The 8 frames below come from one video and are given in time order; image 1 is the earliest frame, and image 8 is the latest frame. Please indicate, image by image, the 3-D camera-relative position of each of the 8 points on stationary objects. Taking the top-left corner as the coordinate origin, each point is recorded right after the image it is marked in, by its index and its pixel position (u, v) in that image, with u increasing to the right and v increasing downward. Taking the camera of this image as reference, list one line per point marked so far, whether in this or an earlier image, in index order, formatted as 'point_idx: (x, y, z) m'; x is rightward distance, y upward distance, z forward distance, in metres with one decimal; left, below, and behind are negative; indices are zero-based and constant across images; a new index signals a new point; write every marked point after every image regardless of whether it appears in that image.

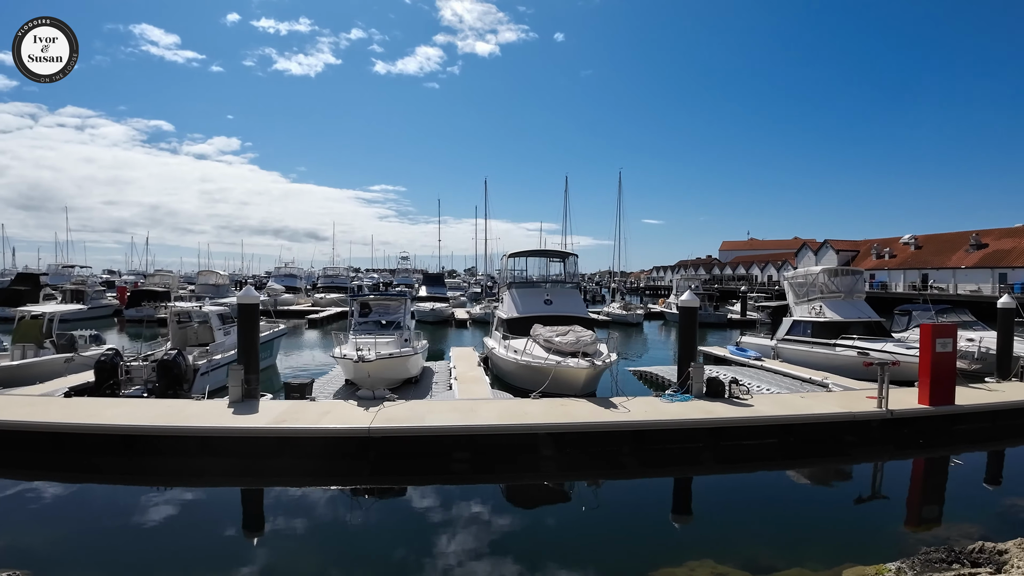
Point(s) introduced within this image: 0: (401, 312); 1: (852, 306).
0: (-3.1, -0.6, +13.8) m
1: (+10.0, -0.6, +15.1) m
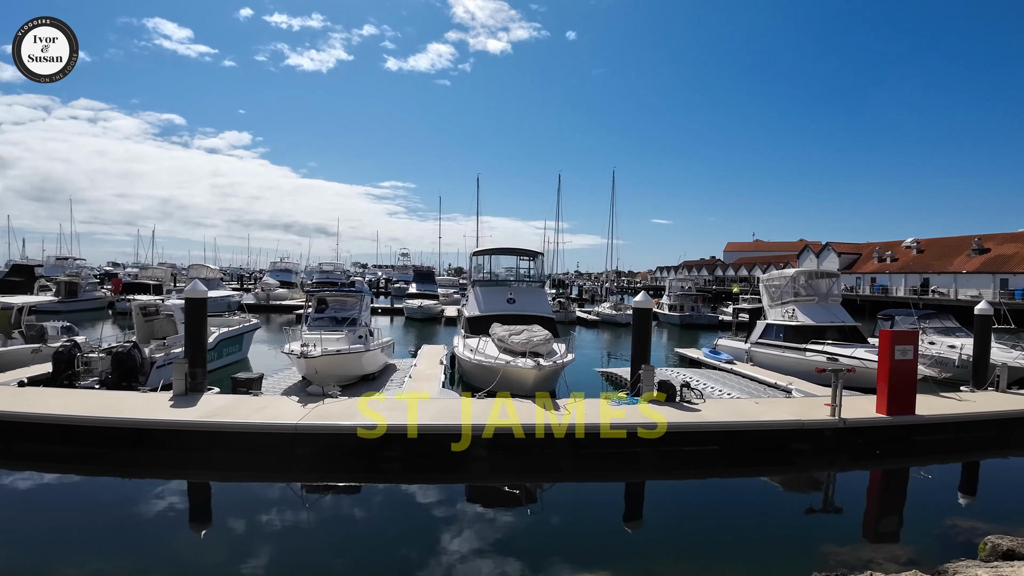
0: (-4.2, -0.5, +13.5) m
1: (+9.0, -0.6, +14.7) m
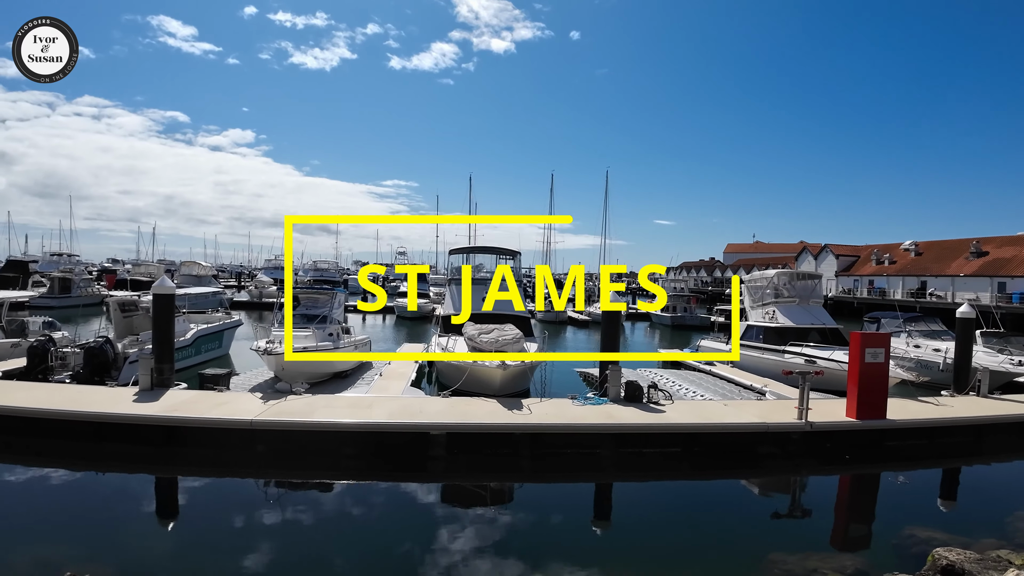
0: (-4.8, -0.5, +13.3) m
1: (+8.3, -0.7, +14.4) m
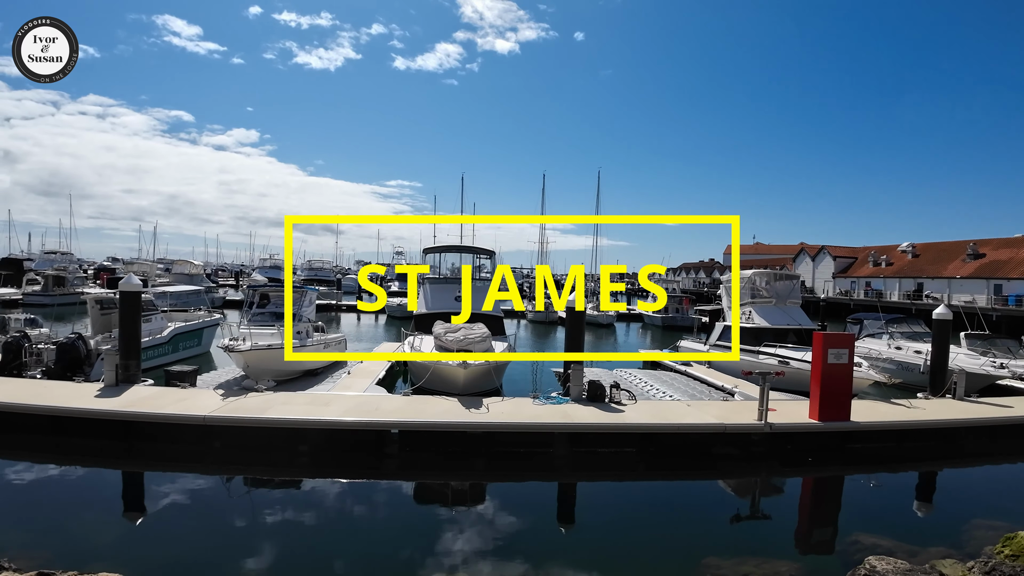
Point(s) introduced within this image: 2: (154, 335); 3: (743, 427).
0: (-5.5, -0.4, +13.2) m
1: (+7.6, -0.7, +14.3) m
2: (-11.8, -1.5, +16.6) m
3: (+3.8, -2.3, +8.3) m
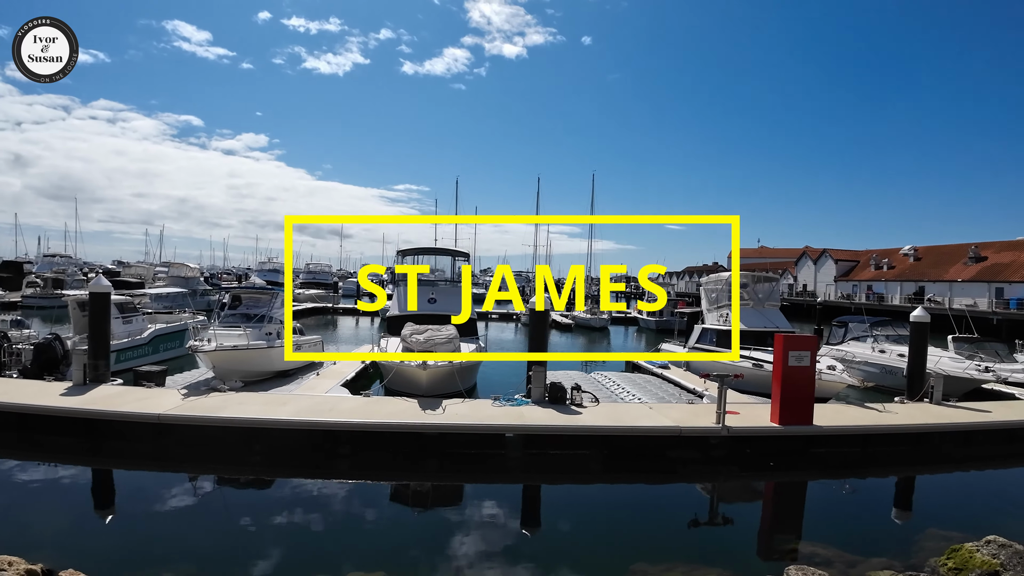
0: (-6.2, -0.4, +13.2) m
1: (+6.9, -0.7, +14.1) m
2: (-12.5, -1.6, +16.6) m
3: (+3.0, -2.3, +8.1) m
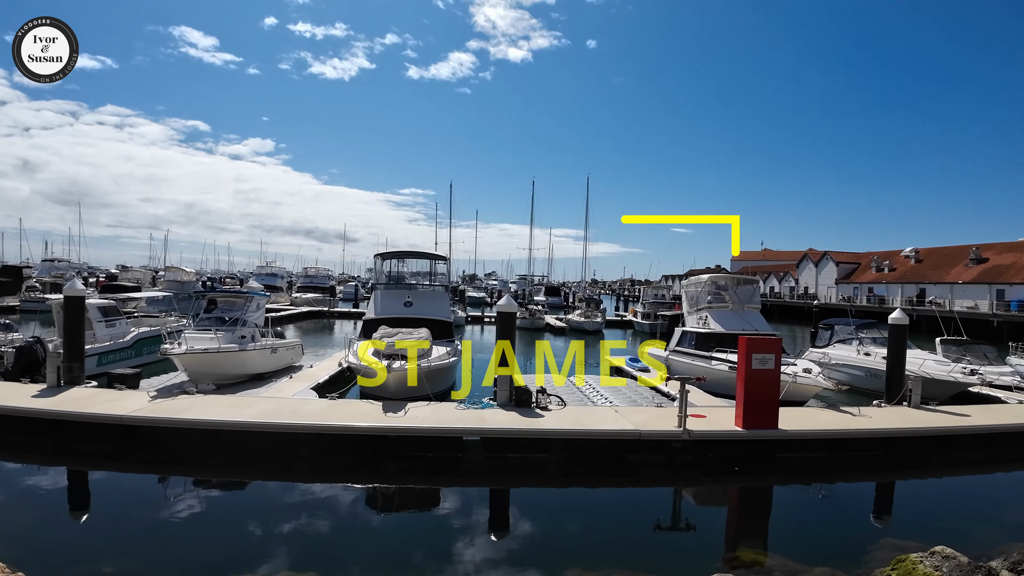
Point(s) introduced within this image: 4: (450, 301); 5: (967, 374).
0: (-6.8, -0.5, +13.1) m
1: (+6.3, -0.8, +14.0) m
2: (-13.1, -1.7, +16.6) m
3: (+2.4, -2.3, +8.0) m
4: (-2.1, -0.4, +15.8) m
5: (+12.6, -2.4, +14.0) m
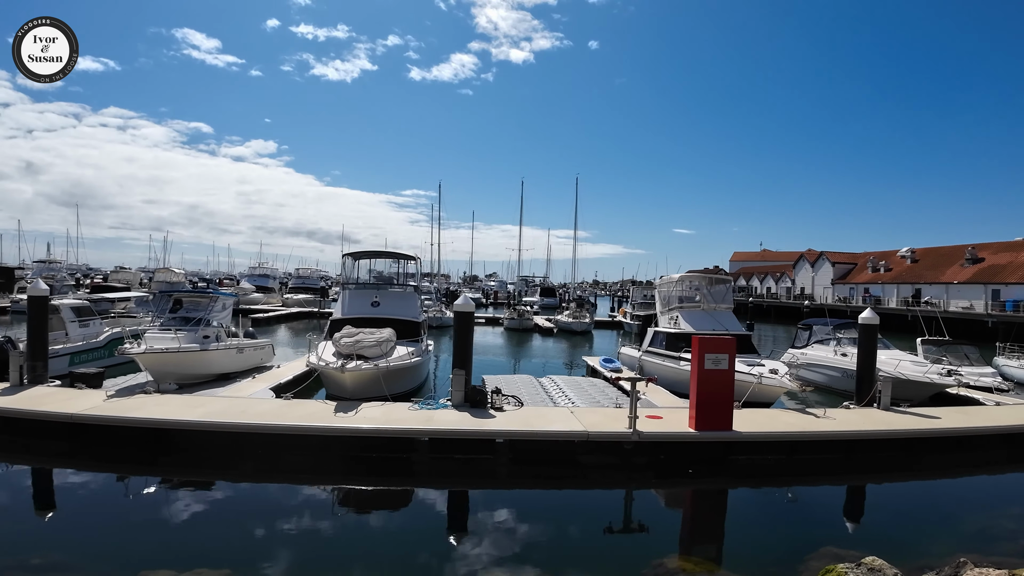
0: (-7.6, -0.5, +13.0) m
1: (+5.5, -0.8, +13.8) m
2: (-13.8, -1.7, +16.6) m
3: (+1.5, -2.3, +7.9) m
4: (-2.9, -0.4, +15.7) m
5: (+11.8, -2.4, +13.8) m
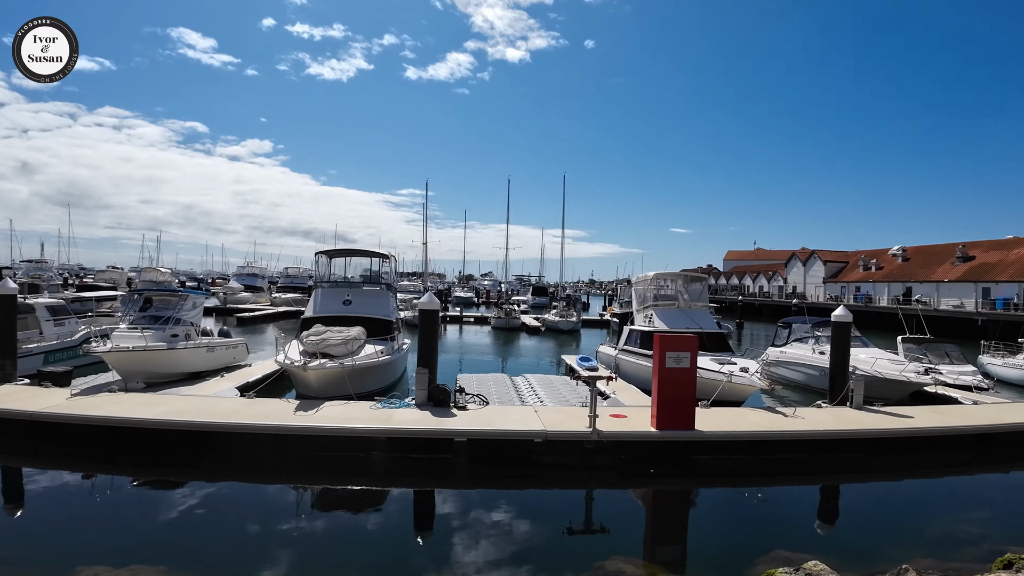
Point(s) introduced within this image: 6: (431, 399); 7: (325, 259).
0: (-8.3, -0.5, +12.9) m
1: (+4.9, -0.7, +13.7) m
2: (-14.5, -1.7, +16.4) m
3: (+0.9, -2.3, +7.8) m
4: (-3.6, -0.4, +15.6) m
5: (+11.1, -2.3, +13.8) m
6: (-1.4, -2.0, +9.0) m
7: (-6.3, +1.0, +17.5) m
